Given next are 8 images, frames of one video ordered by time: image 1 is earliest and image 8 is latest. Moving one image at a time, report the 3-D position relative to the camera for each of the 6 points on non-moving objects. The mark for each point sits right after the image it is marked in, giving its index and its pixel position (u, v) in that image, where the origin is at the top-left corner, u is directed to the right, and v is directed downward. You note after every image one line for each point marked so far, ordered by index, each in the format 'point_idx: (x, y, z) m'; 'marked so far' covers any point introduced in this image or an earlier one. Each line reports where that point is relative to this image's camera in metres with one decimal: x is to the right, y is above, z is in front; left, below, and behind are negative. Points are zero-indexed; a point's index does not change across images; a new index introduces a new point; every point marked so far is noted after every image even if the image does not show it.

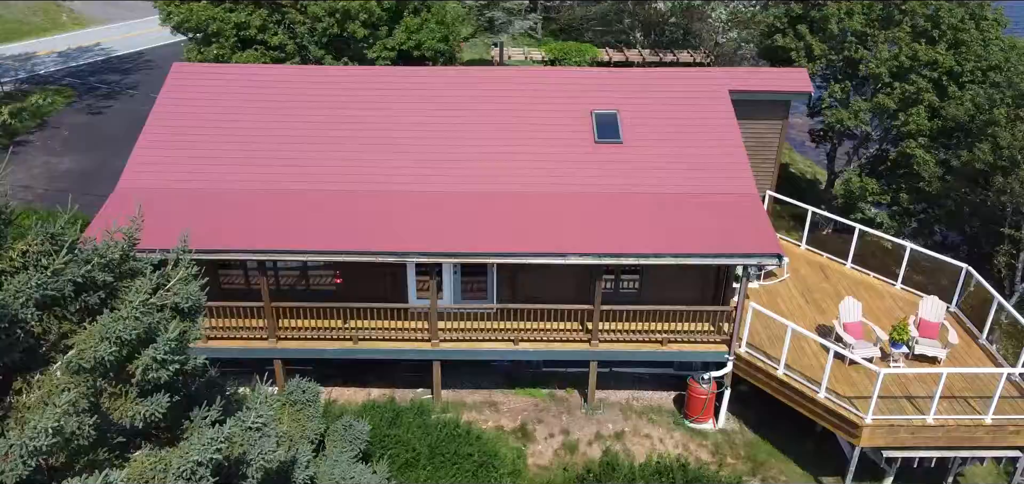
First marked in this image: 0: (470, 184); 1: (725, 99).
0: (-0.7, +0.9, +12.7) m
1: (+3.8, +2.5, +14.3) m
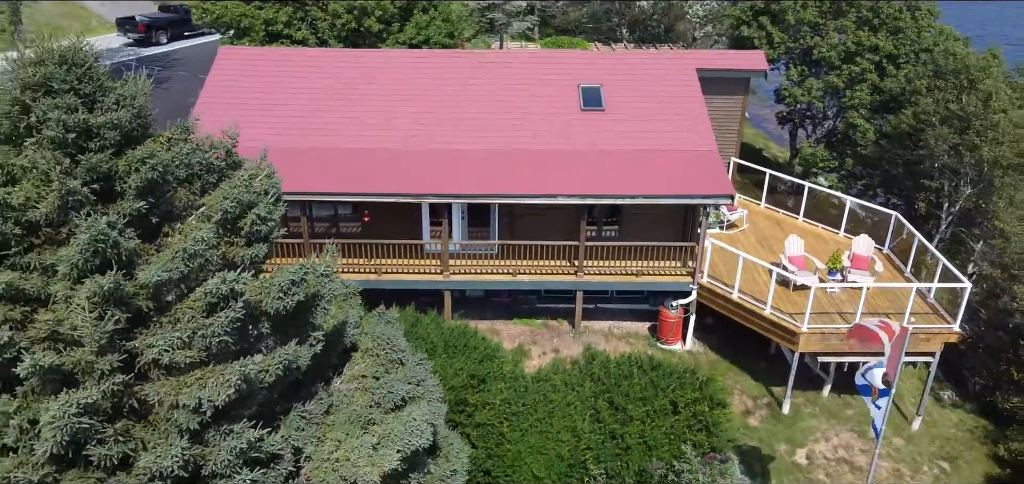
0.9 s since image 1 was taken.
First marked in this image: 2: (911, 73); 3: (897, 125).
0: (-0.7, +1.8, +15.1) m
1: (+3.7, +3.4, +16.8) m
2: (+8.1, +3.5, +16.7) m
3: (+7.6, +2.3, +16.2) m
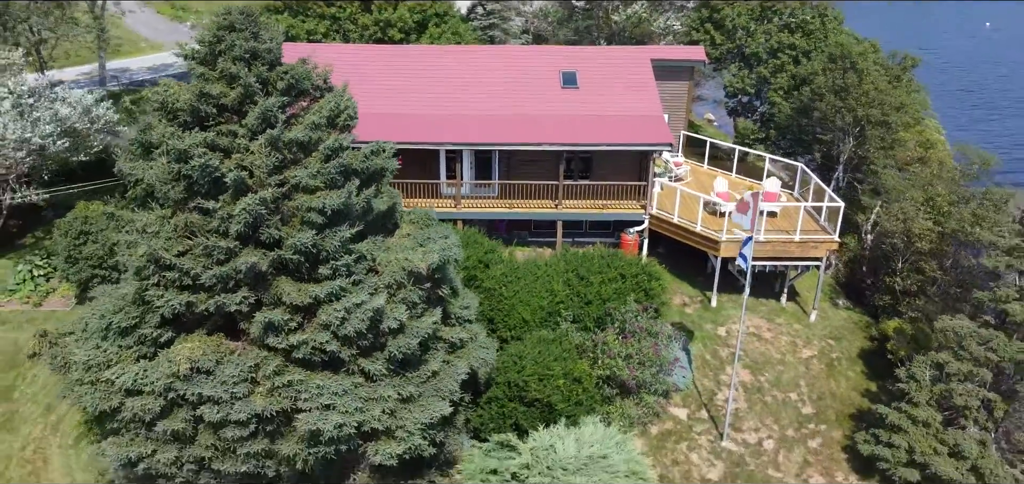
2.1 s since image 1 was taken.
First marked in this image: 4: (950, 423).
0: (-0.8, +3.3, +20.1) m
1: (+3.6, +4.7, +21.8) m
2: (+8.0, +4.8, +21.8) m
3: (+7.5, +3.7, +21.2) m
4: (+7.7, -3.2, +14.4) m
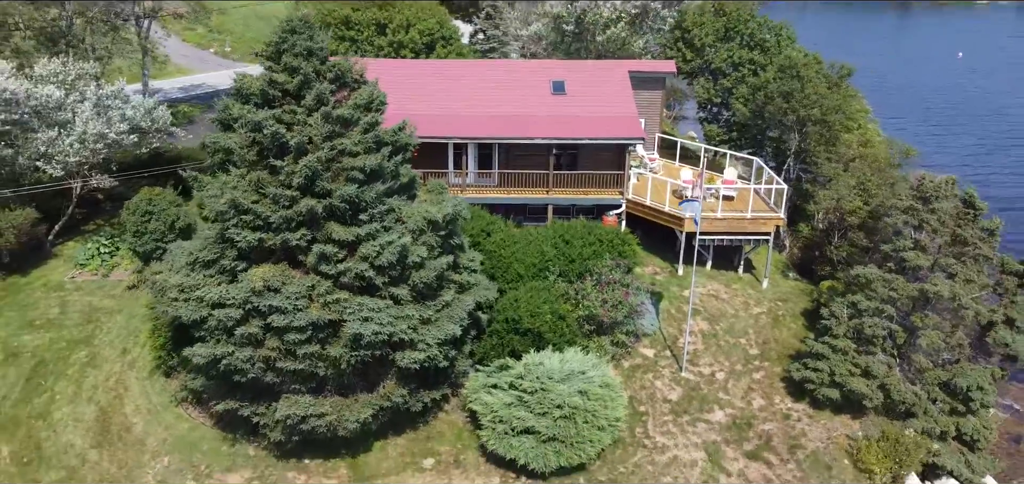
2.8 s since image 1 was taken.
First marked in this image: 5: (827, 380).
0: (-0.9, +3.8, +23.7) m
1: (+3.6, +5.2, +25.5) m
2: (+7.9, +5.3, +25.5) m
3: (+7.4, +4.2, +24.9) m
4: (+7.6, -2.4, +17.7) m
5: (+6.7, -2.9, +17.6) m
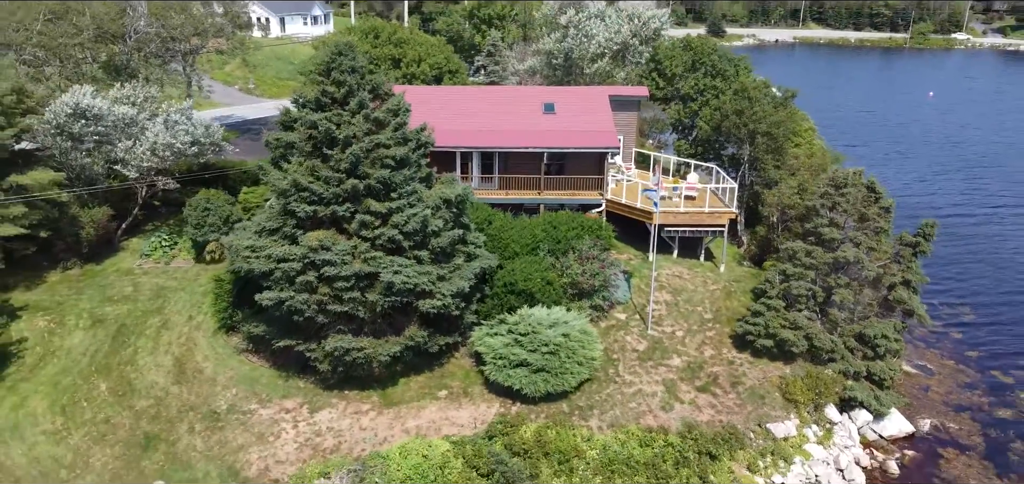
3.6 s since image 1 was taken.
0: (-0.9, +4.0, +28.4) m
1: (+3.5, +5.3, +30.2) m
2: (+7.8, +5.4, +30.2) m
3: (+7.3, +4.3, +29.5) m
4: (+7.5, -1.8, +22.0) m
5: (+6.7, -2.4, +21.8) m
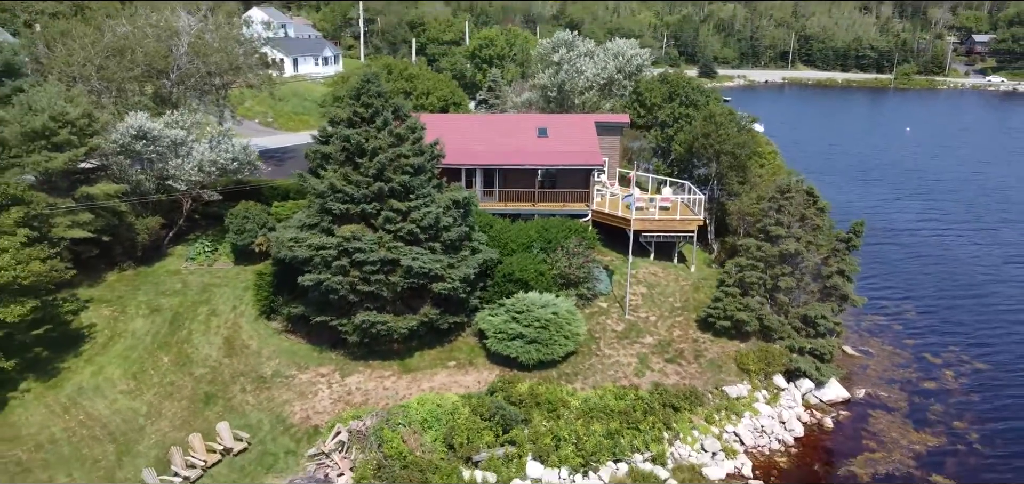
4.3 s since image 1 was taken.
0: (-1.0, +3.8, +32.7) m
1: (+3.4, +5.0, +34.6) m
2: (+7.7, +5.1, +34.6) m
3: (+7.2, +4.1, +33.9) m
4: (+7.5, -1.7, +26.1) m
5: (+6.6, -2.3, +25.9) m
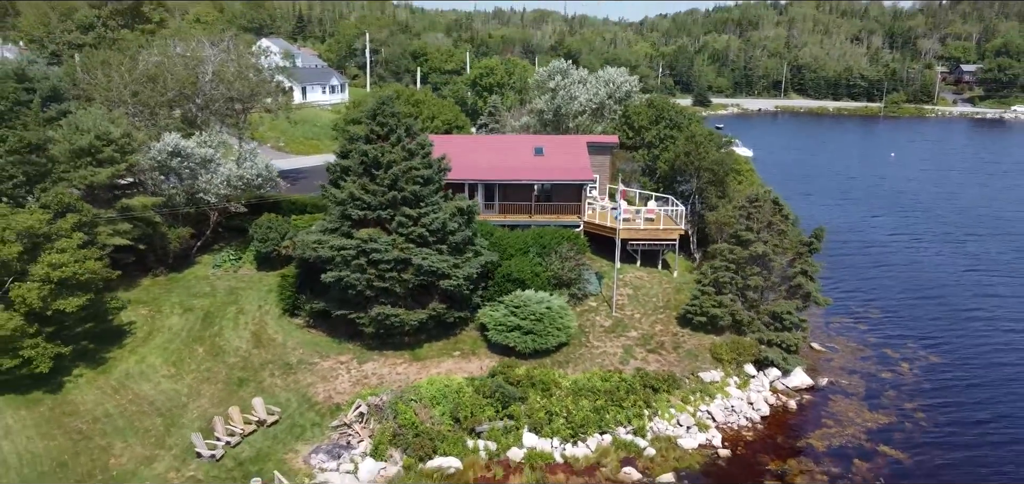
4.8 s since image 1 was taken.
0: (-1.1, +3.4, +35.9) m
1: (+3.4, +4.5, +37.8) m
2: (+7.7, +4.6, +37.8) m
3: (+7.2, +3.6, +37.1) m
4: (+7.4, -1.9, +29.1) m
5: (+6.6, -2.4, +28.8) m
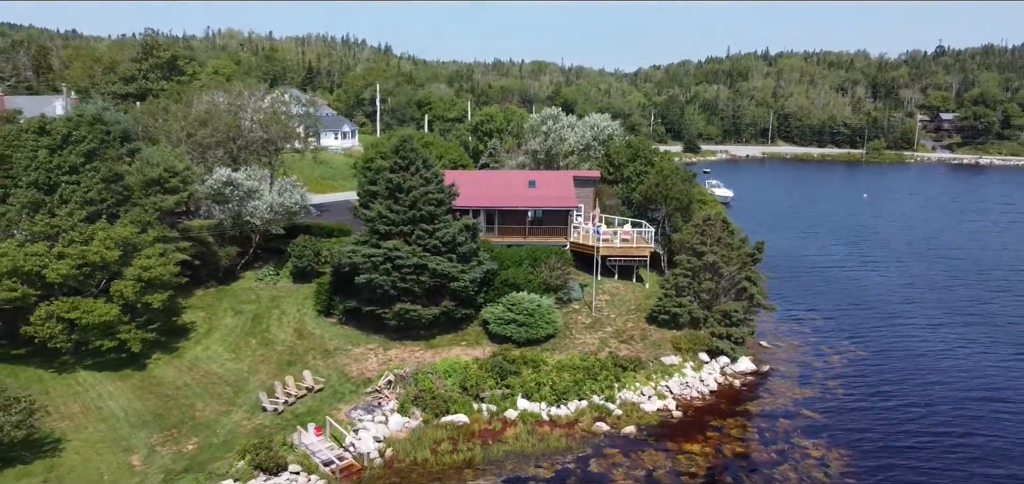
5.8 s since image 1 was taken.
0: (-1.2, +2.5, +42.4) m
1: (+3.2, +3.5, +44.4) m
2: (+7.5, +3.6, +44.4) m
3: (+7.0, +2.6, +43.6) m
4: (+7.3, -2.4, +35.3) m
5: (+6.4, -2.9, +35.1) m
